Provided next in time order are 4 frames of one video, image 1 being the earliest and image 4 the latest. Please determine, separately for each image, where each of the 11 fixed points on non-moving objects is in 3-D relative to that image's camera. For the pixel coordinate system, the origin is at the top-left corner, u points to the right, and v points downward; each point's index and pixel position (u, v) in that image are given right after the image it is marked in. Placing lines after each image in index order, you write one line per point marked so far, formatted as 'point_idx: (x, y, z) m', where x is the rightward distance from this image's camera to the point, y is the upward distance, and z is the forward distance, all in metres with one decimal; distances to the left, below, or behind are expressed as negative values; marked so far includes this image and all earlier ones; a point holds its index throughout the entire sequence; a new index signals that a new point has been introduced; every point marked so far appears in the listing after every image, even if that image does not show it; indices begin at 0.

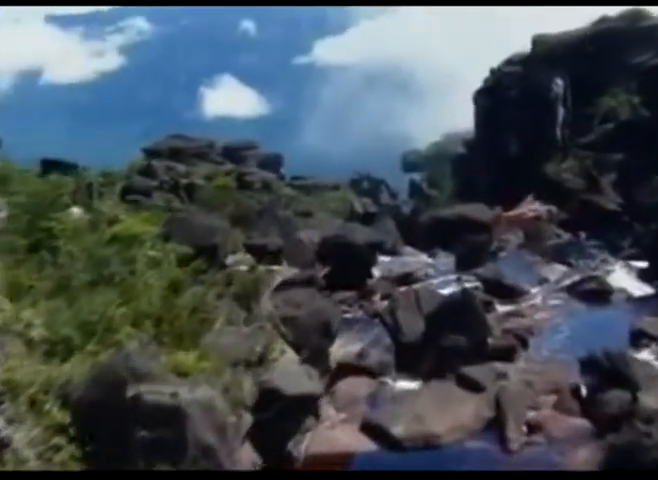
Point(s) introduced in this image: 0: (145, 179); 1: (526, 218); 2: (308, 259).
0: (-0.5, +0.2, +4.6) m
1: (+0.6, +0.1, +4.4) m
2: (-0.1, -0.1, +4.6) m
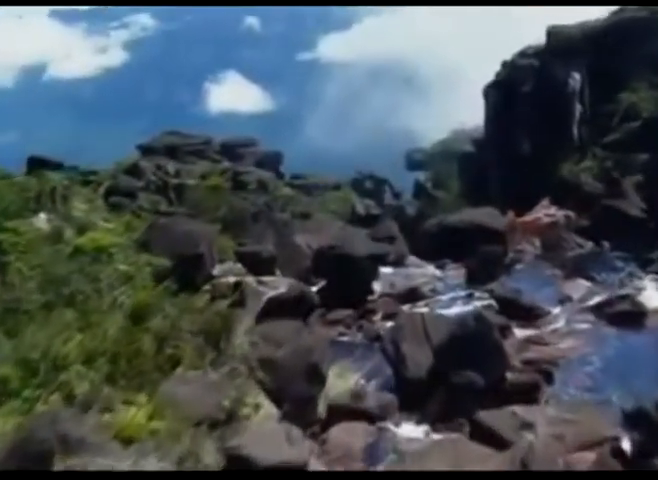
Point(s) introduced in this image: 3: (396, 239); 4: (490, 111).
0: (-0.5, +0.2, +4.2) m
1: (+0.5, 0.0, +4.0) m
2: (-0.1, -0.1, +4.3) m
3: (+0.2, 0.0, +4.4) m
4: (+0.4, +0.3, +4.0) m
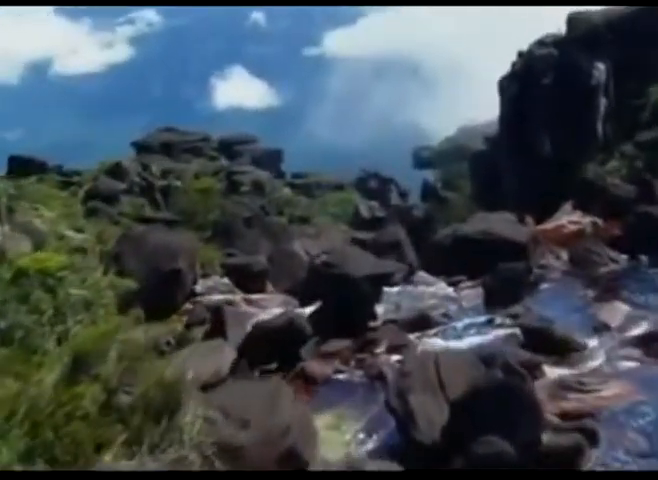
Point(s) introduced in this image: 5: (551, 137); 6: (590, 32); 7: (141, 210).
0: (-0.5, +0.1, +3.9) m
1: (+0.5, 0.0, +3.7) m
2: (-0.1, -0.1, +3.9) m
3: (+0.2, 0.0, +4.0) m
4: (+0.4, +0.3, +3.6) m
5: (+0.5, +0.2, +3.8) m
6: (+0.6, +0.5, +3.6) m
7: (-0.5, +0.1, +4.0) m
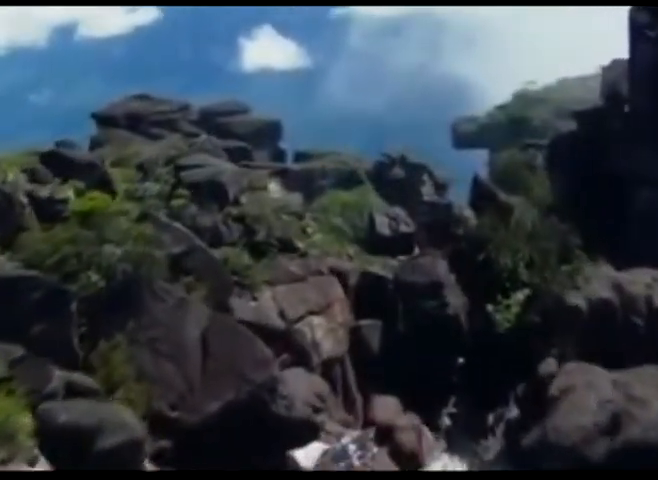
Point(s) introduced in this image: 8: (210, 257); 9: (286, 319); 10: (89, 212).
0: (-0.6, +0.1, +2.1) m
1: (+0.5, -0.1, +1.9) m
2: (-0.1, -0.2, +2.2) m
3: (+0.2, -0.1, +2.3) m
4: (+0.4, +0.2, +1.9) m
5: (+0.5, +0.2, +2.0) m
6: (+0.6, +0.4, +1.8) m
7: (-0.5, 0.0, +2.2) m
8: (-0.2, 0.0, +2.2) m
9: (-0.1, -0.1, +2.2) m
10: (-0.3, 0.0, +2.2) m
